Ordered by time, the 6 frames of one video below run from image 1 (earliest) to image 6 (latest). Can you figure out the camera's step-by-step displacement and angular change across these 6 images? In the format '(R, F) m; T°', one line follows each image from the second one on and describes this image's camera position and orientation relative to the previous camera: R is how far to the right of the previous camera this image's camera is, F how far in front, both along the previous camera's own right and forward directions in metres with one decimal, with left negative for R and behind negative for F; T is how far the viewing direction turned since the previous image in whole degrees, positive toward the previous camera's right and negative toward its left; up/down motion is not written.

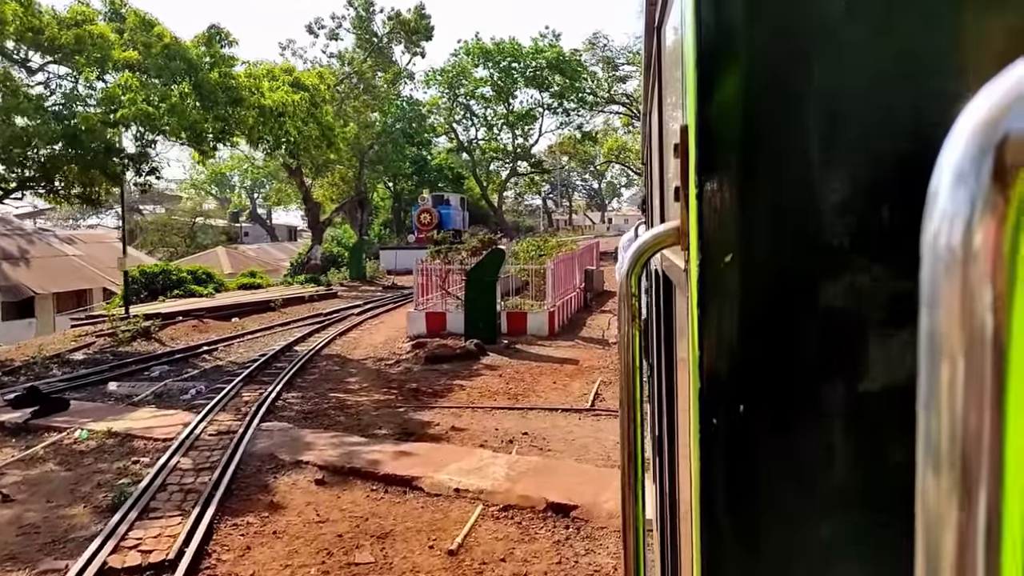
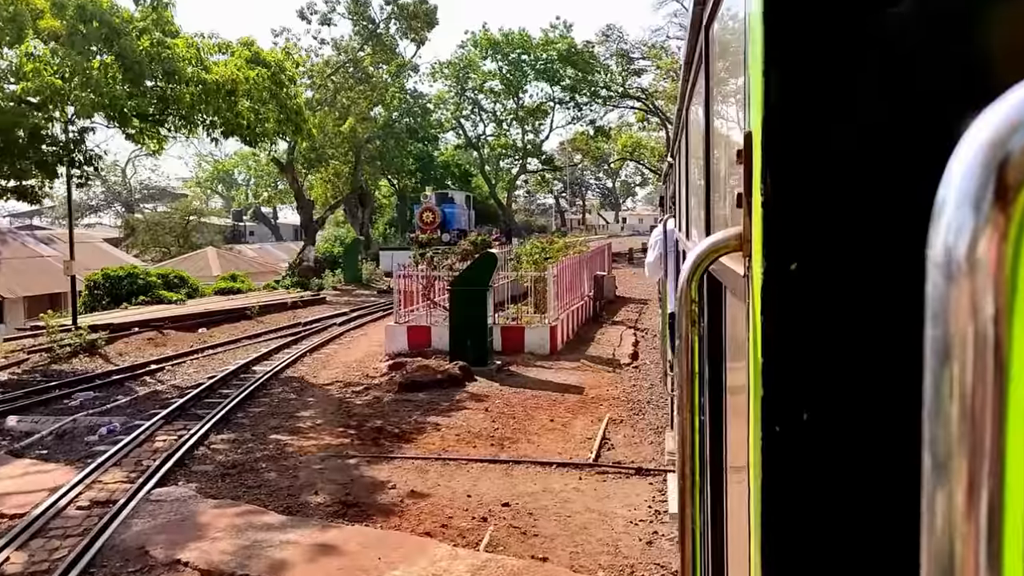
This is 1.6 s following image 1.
(+0.3, +2.3) m; -1°
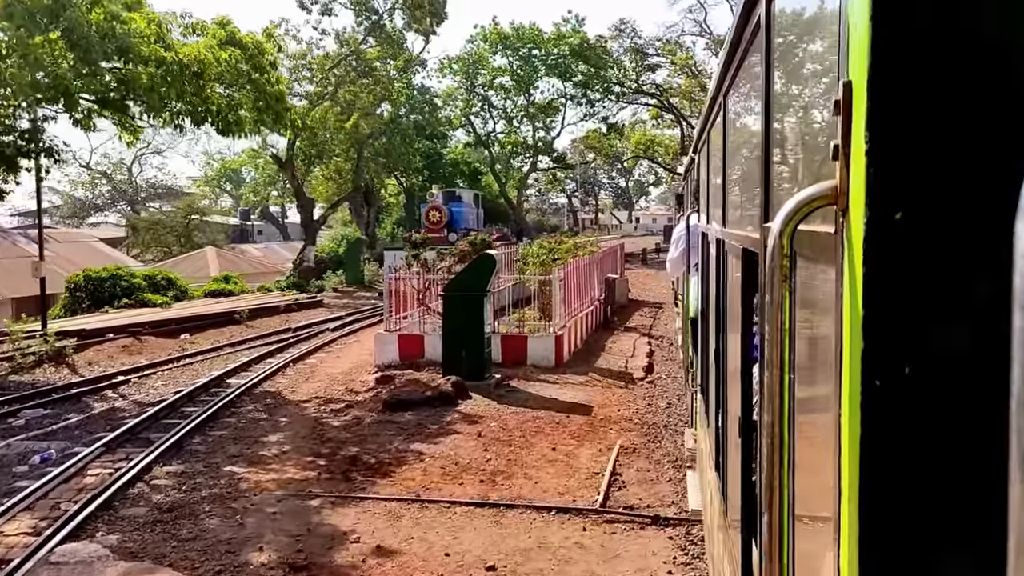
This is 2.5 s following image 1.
(+0.2, +1.3) m; -1°
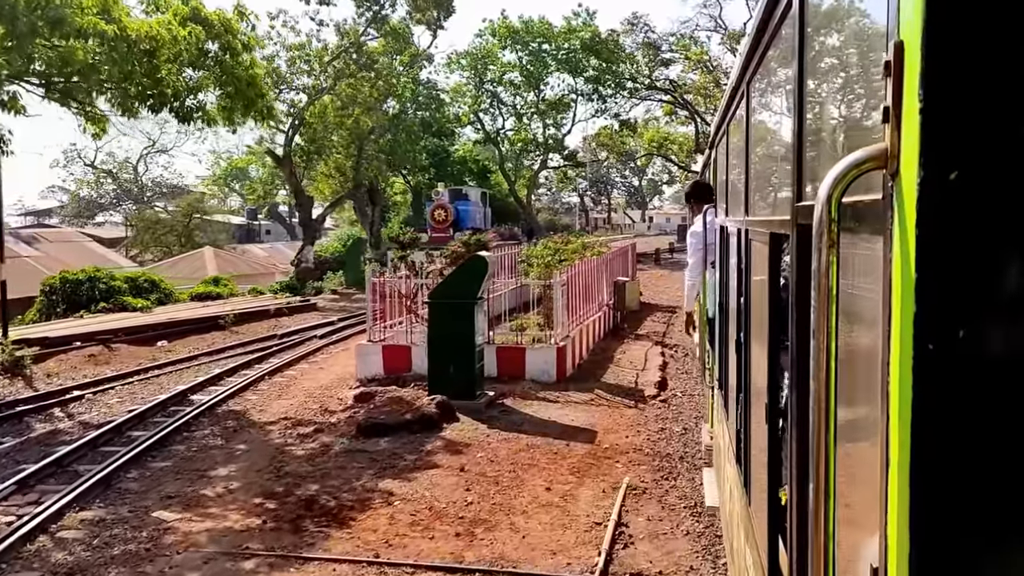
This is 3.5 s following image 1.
(+0.2, +1.3) m; -1°
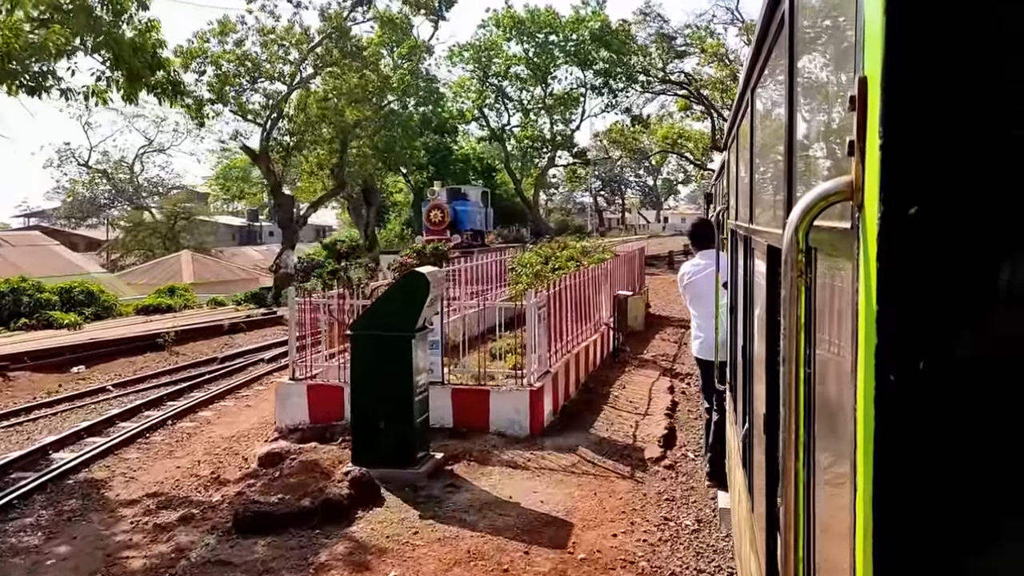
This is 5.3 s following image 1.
(+0.5, +2.6) m; -1°
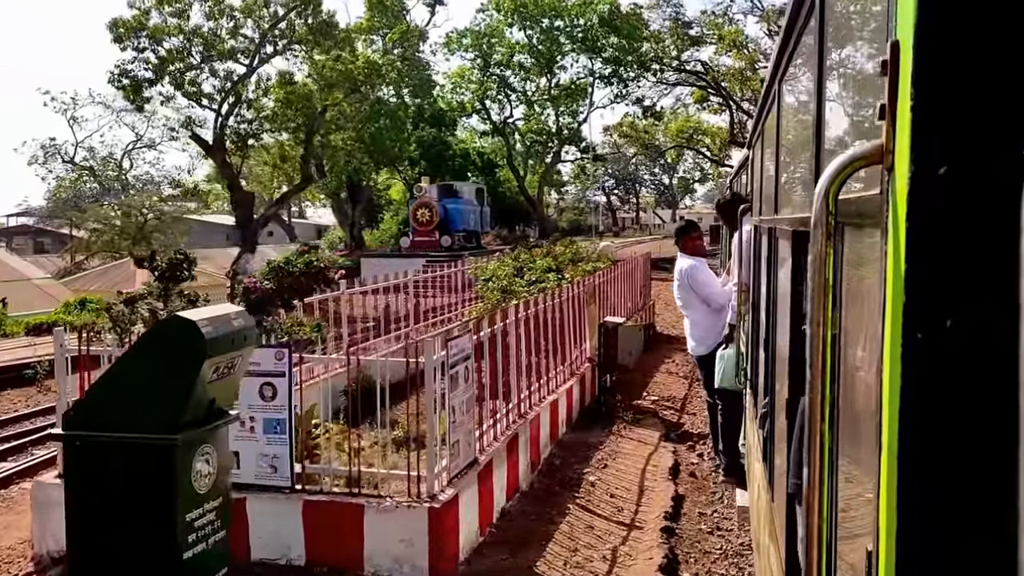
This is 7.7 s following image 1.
(+0.7, +3.4) m; -1°
